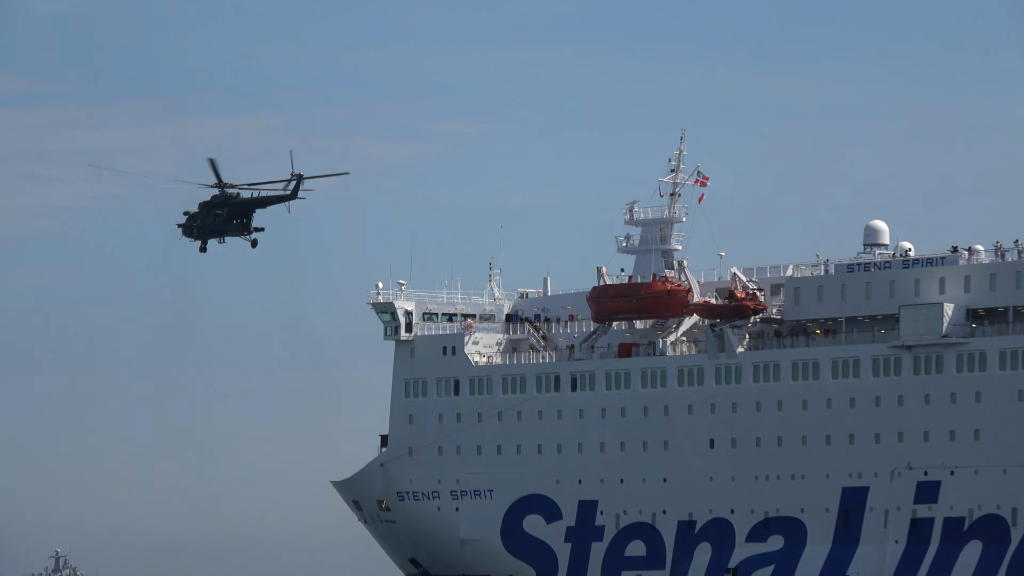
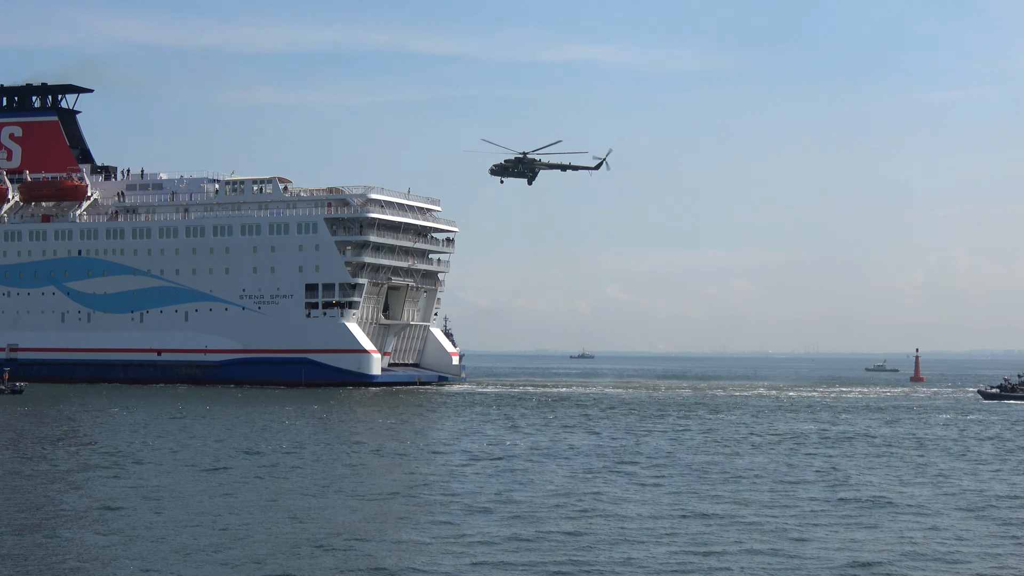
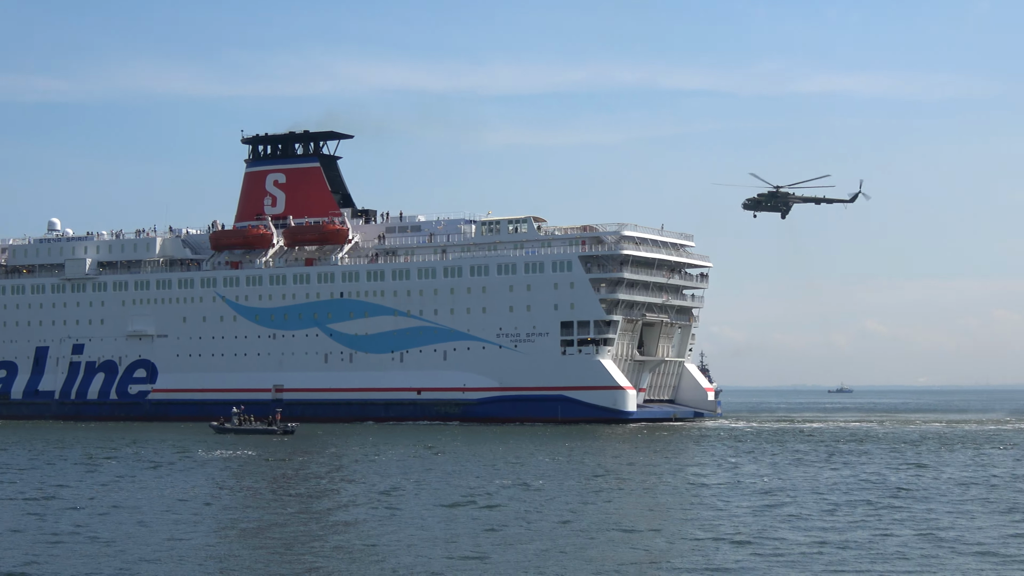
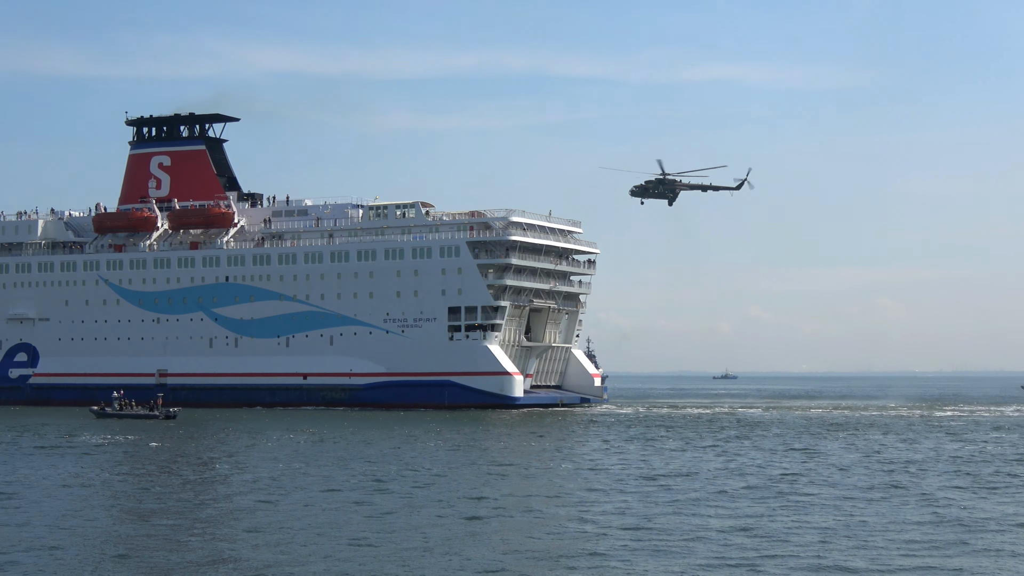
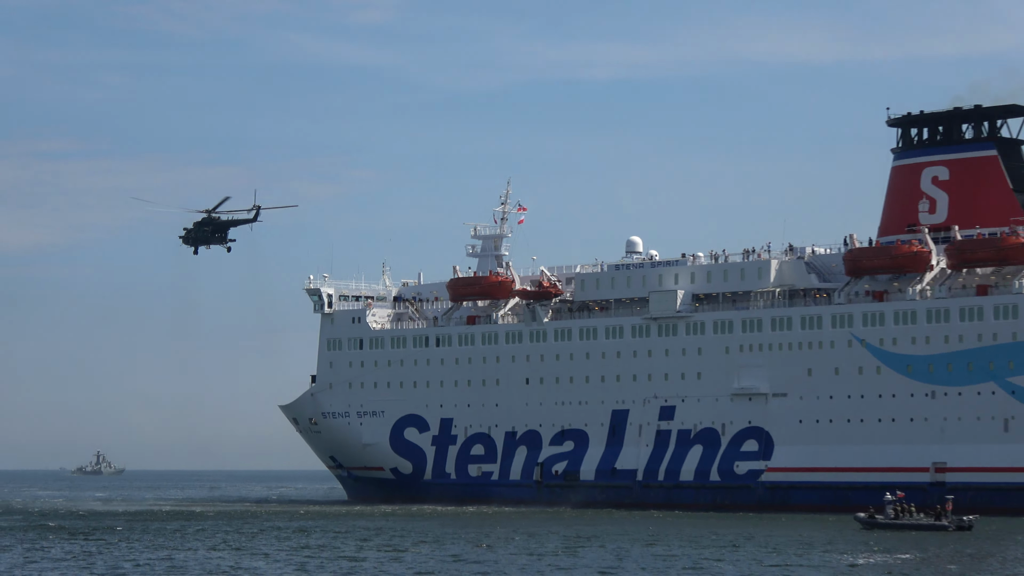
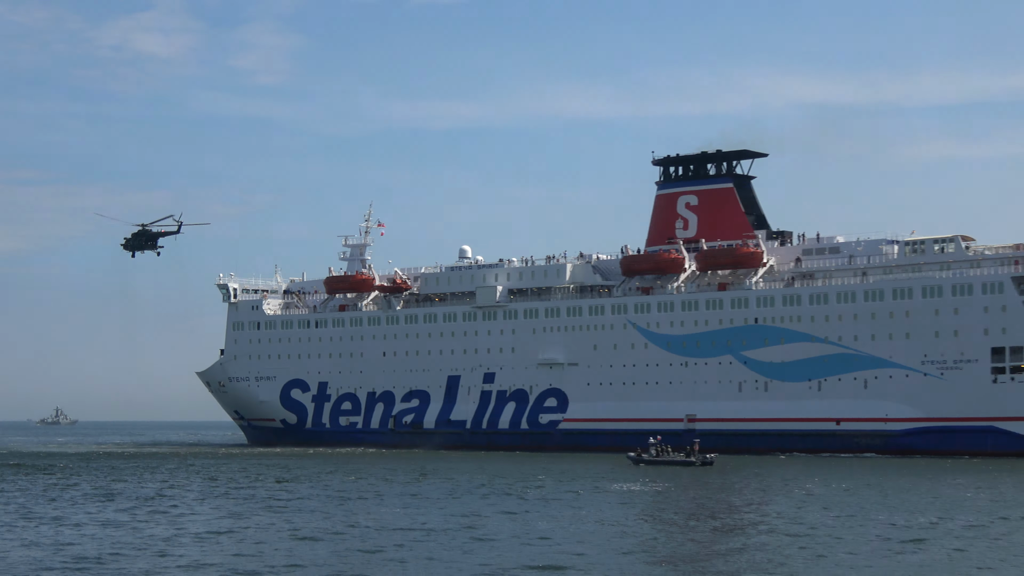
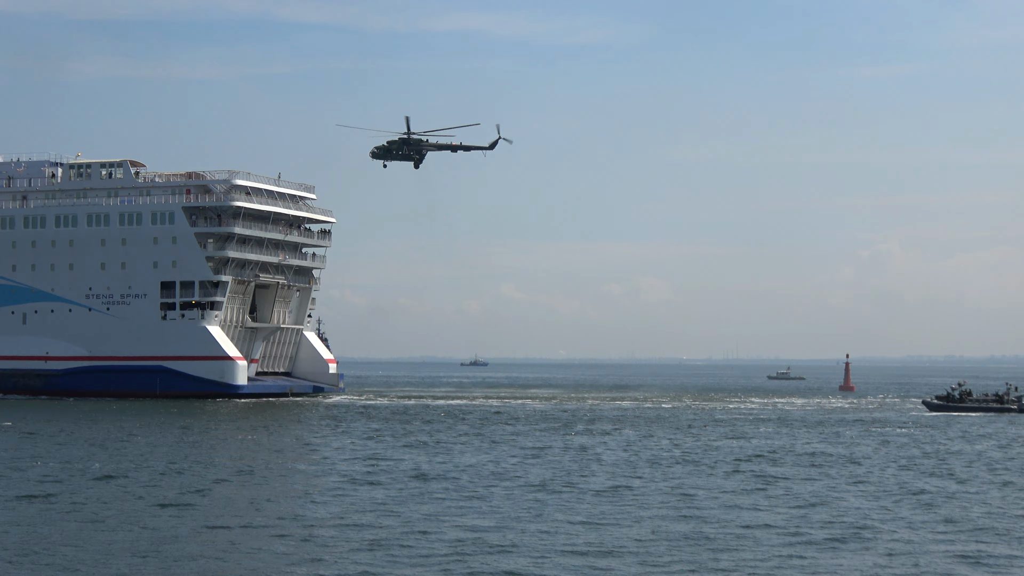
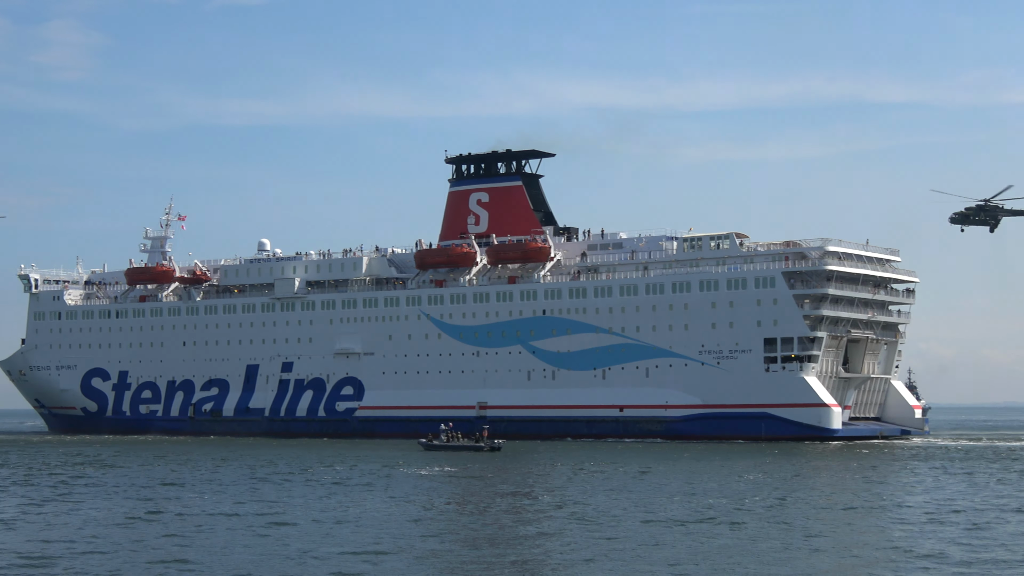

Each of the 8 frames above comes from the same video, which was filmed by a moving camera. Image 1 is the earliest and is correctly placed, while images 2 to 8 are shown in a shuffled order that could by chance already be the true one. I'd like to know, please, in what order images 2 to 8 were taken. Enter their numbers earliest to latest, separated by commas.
5, 6, 8, 3, 4, 2, 7
